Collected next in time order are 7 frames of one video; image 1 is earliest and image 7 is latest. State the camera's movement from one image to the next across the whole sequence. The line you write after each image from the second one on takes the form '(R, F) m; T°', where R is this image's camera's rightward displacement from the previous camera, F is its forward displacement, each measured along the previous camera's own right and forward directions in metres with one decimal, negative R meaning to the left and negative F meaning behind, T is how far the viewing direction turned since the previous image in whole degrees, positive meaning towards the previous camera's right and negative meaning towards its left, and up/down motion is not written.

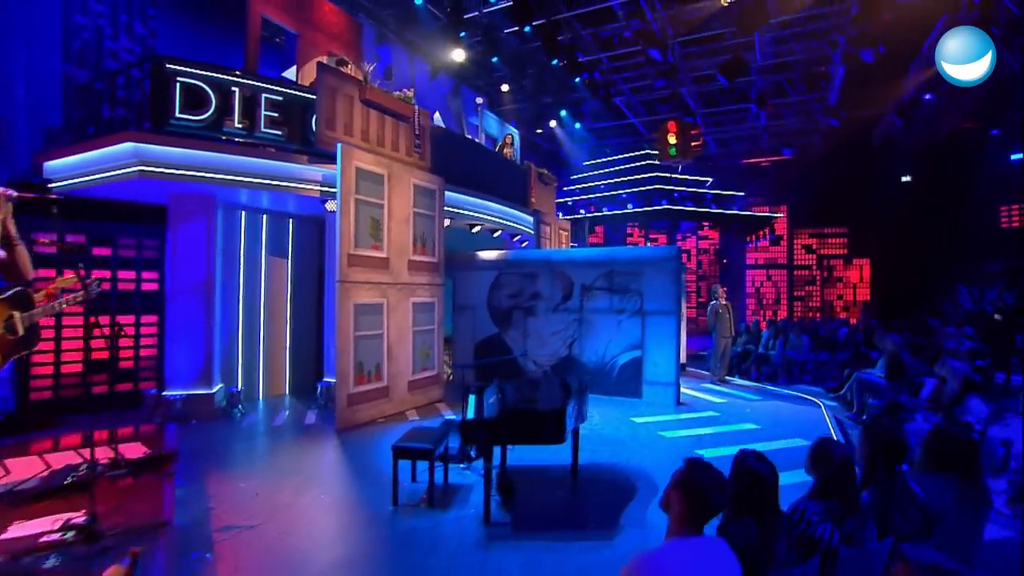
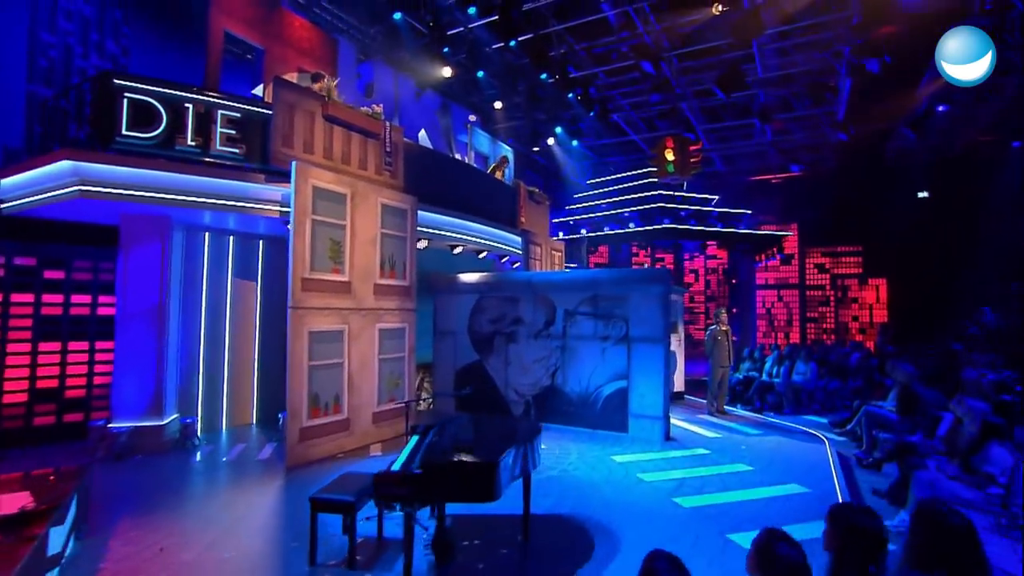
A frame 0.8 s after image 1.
(+0.8, +0.7) m; -2°
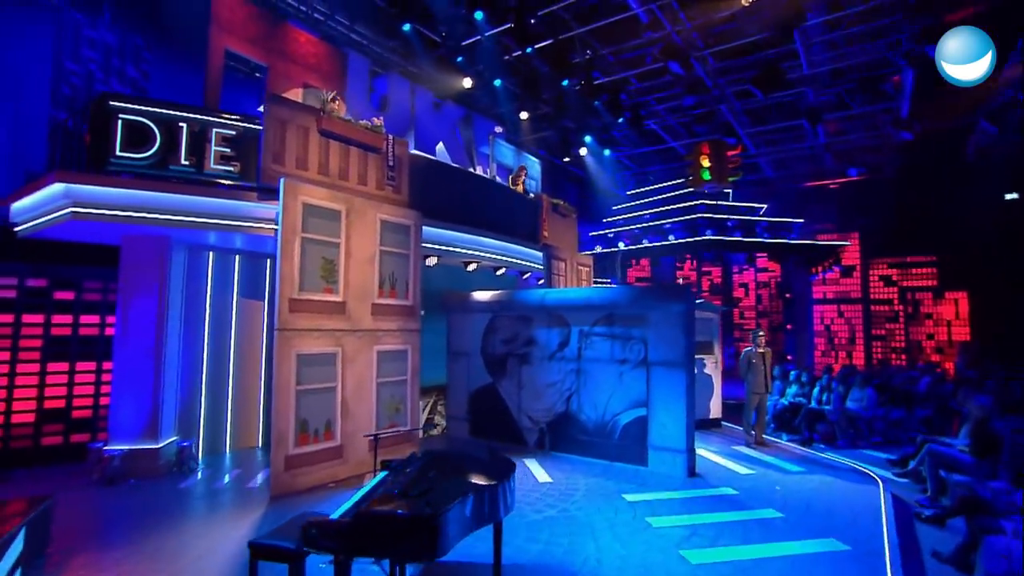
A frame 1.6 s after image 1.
(+0.8, +0.7) m; -6°
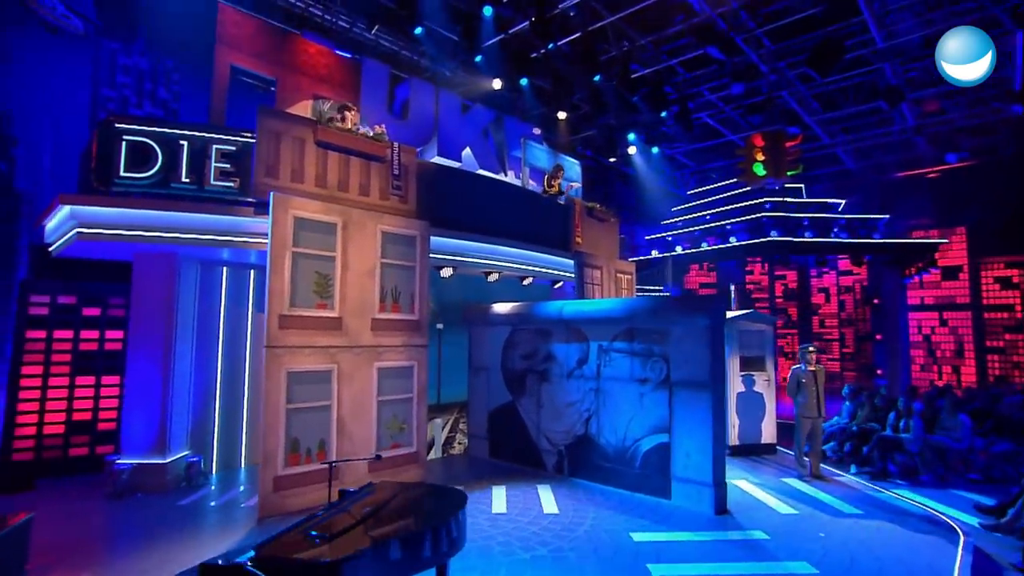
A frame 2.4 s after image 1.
(+1.1, +0.7) m; -8°
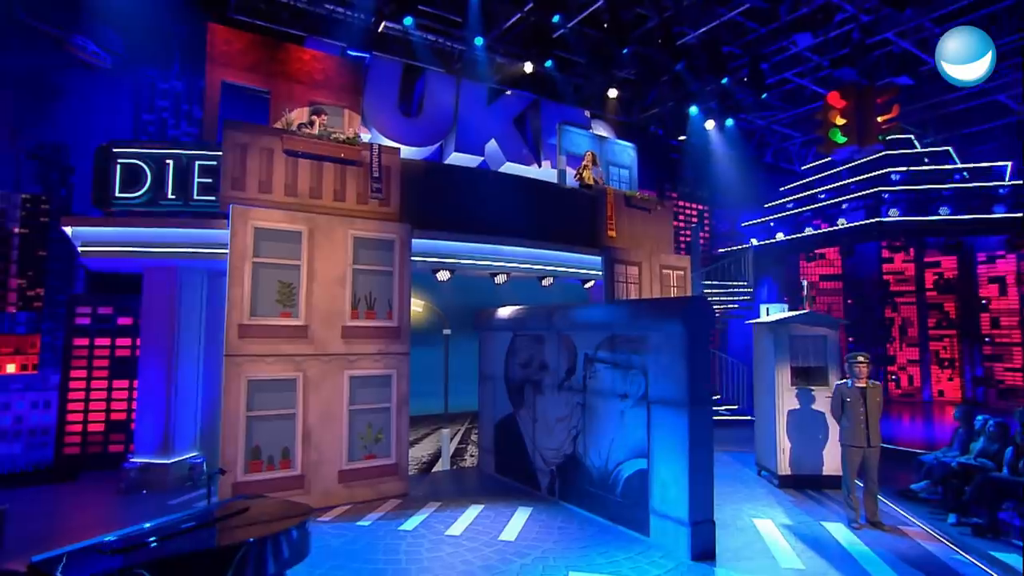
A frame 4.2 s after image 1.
(+2.5, +1.1) m; -15°
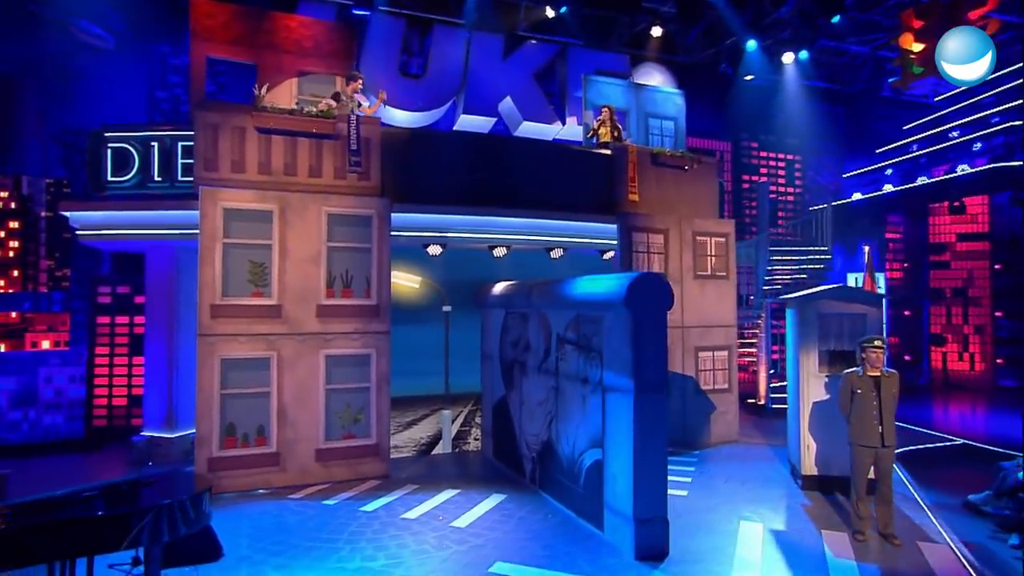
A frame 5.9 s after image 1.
(+2.0, +0.9) m; -12°
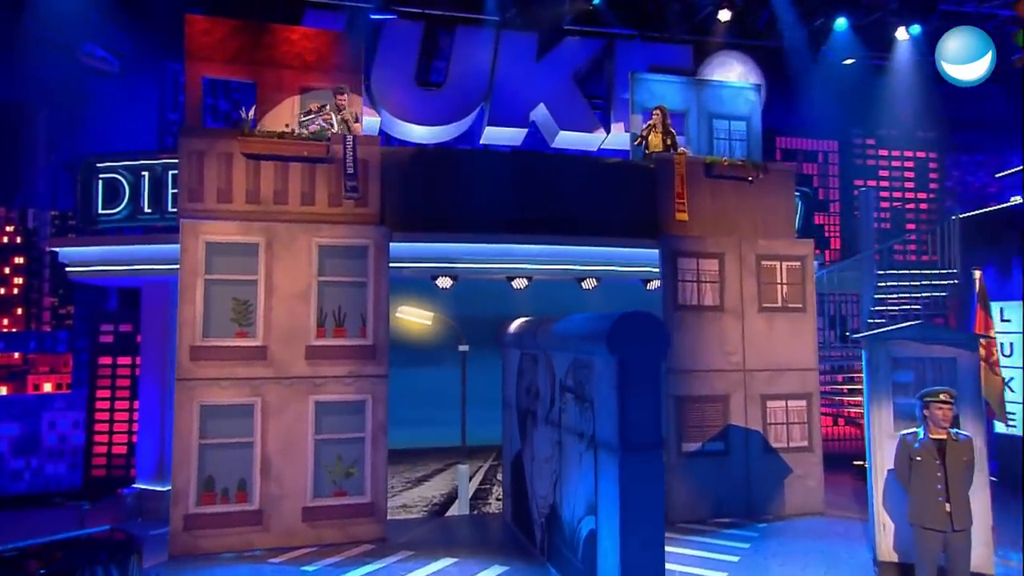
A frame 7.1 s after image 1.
(+1.0, +1.4) m; -9°
